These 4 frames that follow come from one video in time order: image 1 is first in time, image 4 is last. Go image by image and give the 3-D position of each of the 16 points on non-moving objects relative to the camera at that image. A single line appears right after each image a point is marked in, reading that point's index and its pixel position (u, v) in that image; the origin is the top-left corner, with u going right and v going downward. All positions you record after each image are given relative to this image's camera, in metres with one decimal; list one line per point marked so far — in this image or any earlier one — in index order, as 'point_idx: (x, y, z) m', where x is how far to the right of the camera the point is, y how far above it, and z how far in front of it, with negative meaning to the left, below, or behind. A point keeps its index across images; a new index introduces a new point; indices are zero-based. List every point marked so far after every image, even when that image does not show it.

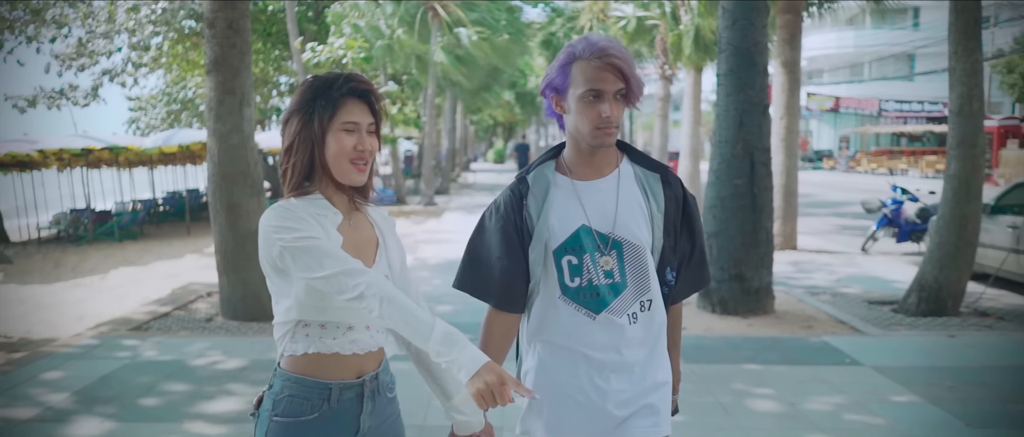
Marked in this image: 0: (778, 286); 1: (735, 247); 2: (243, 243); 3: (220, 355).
0: (+3.1, -0.8, +9.0) m
1: (+2.1, -0.3, +7.4) m
2: (-2.5, -0.2, +7.1) m
3: (-2.2, -1.0, +5.9) m
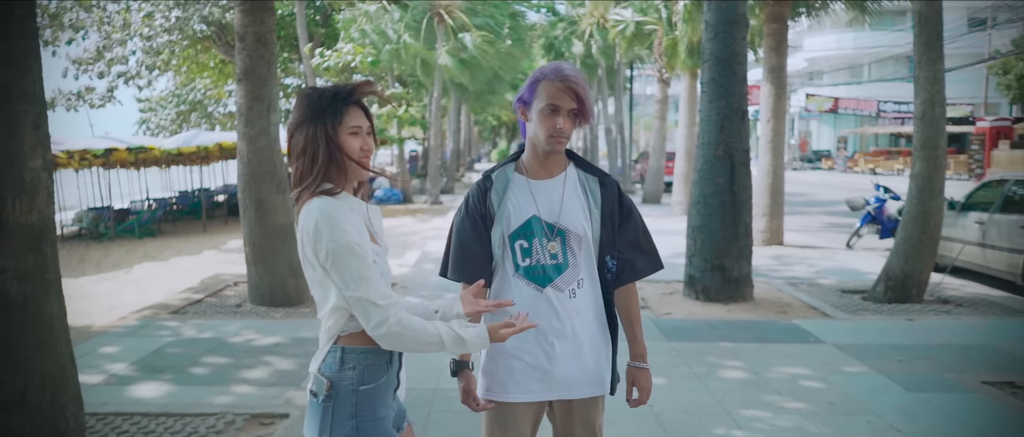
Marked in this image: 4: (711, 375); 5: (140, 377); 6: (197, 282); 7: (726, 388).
0: (+3.1, -0.7, +9.7) m
1: (+2.1, -0.2, +8.1) m
2: (-2.5, -0.2, +7.9) m
3: (-2.2, -1.0, +6.6) m
4: (+1.4, -1.1, +5.6) m
5: (-2.6, -1.1, +5.5) m
6: (-4.2, -0.8, +10.4) m
7: (+1.5, -1.2, +5.3) m
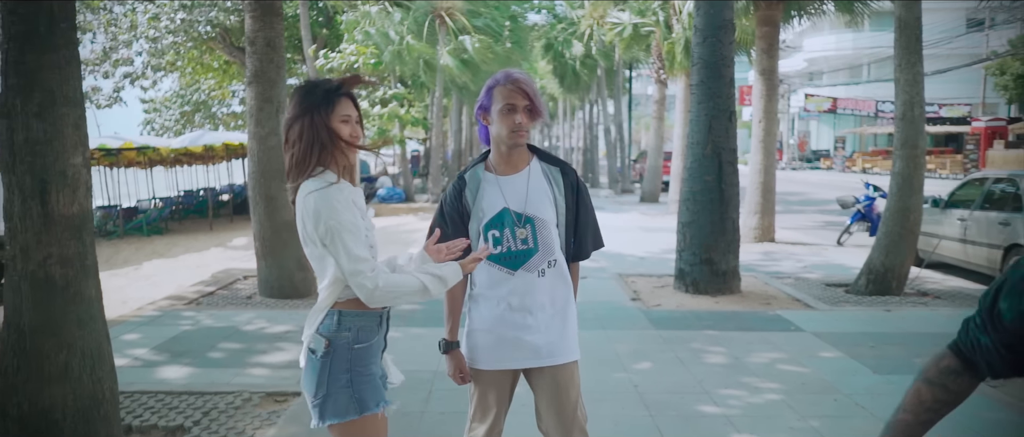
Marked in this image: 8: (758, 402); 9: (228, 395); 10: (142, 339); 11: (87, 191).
0: (+3.1, -0.7, +10.1) m
1: (+2.1, -0.2, +8.5) m
2: (-2.5, -0.1, +8.3) m
3: (-2.2, -0.9, +7.0) m
4: (+1.4, -1.1, +6.0) m
5: (-2.6, -1.1, +5.8) m
6: (-4.3, -0.8, +10.8) m
7: (+1.4, -1.1, +5.7) m
8: (+1.6, -1.2, +5.0) m
9: (-1.8, -1.1, +5.0) m
10: (-3.1, -1.0, +6.4) m
11: (-2.1, +0.1, +3.9) m
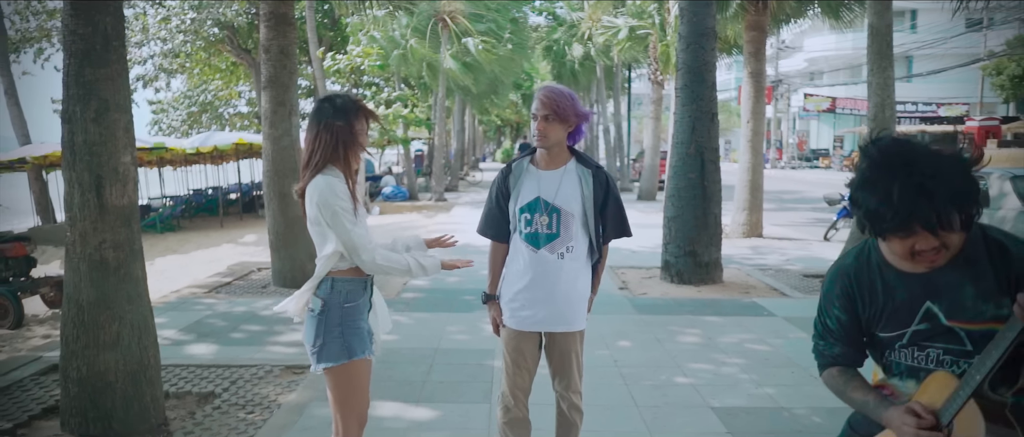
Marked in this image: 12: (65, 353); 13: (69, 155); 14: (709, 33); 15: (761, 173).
0: (+3.0, -0.6, +10.7) m
1: (+2.1, -0.1, +9.1) m
2: (-2.5, -0.1, +8.9) m
3: (-2.3, -0.9, +7.6) m
4: (+1.4, -1.0, +6.6) m
5: (-2.7, -1.0, +6.5) m
6: (-4.3, -0.7, +11.5) m
7: (+1.4, -1.1, +6.3) m
8: (+1.5, -1.1, +5.6) m
9: (-1.9, -1.1, +5.7) m
10: (-3.1, -0.9, +7.1) m
11: (-2.2, +0.2, +4.5) m
12: (-2.6, -0.8, +4.4) m
13: (-2.5, +0.4, +4.3) m
14: (+2.3, +2.2, +9.0) m
15: (+4.0, +0.7, +12.4) m
